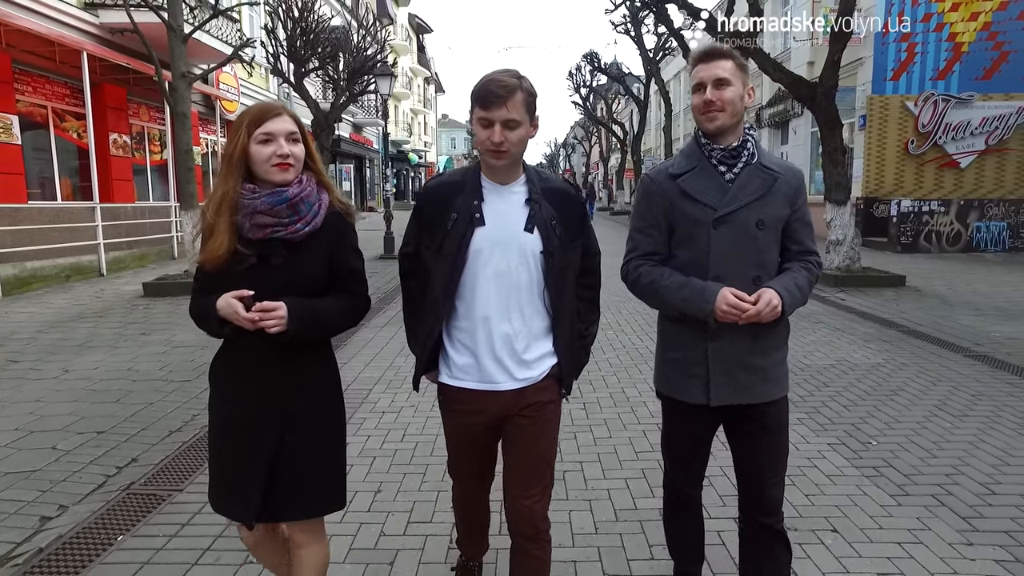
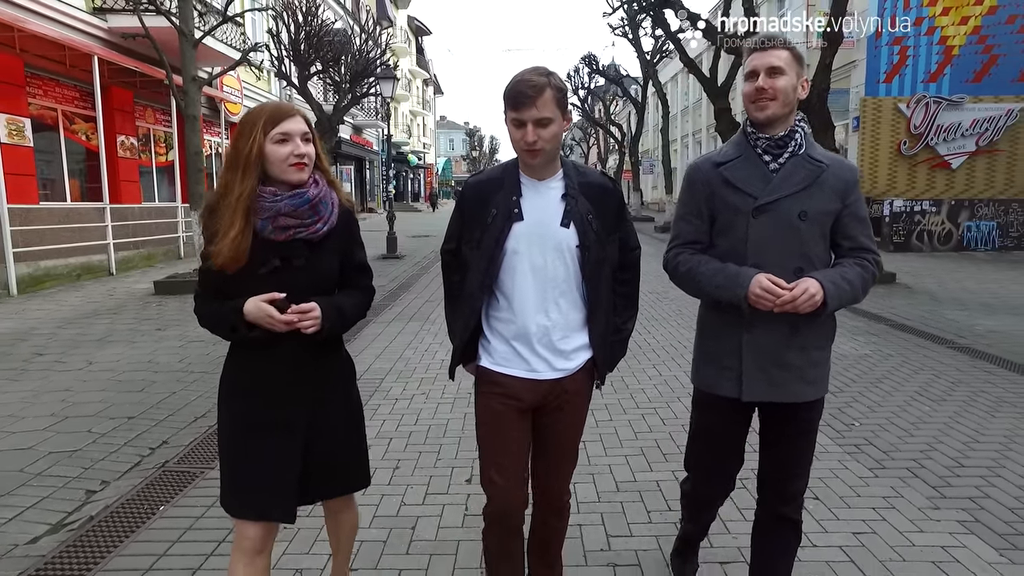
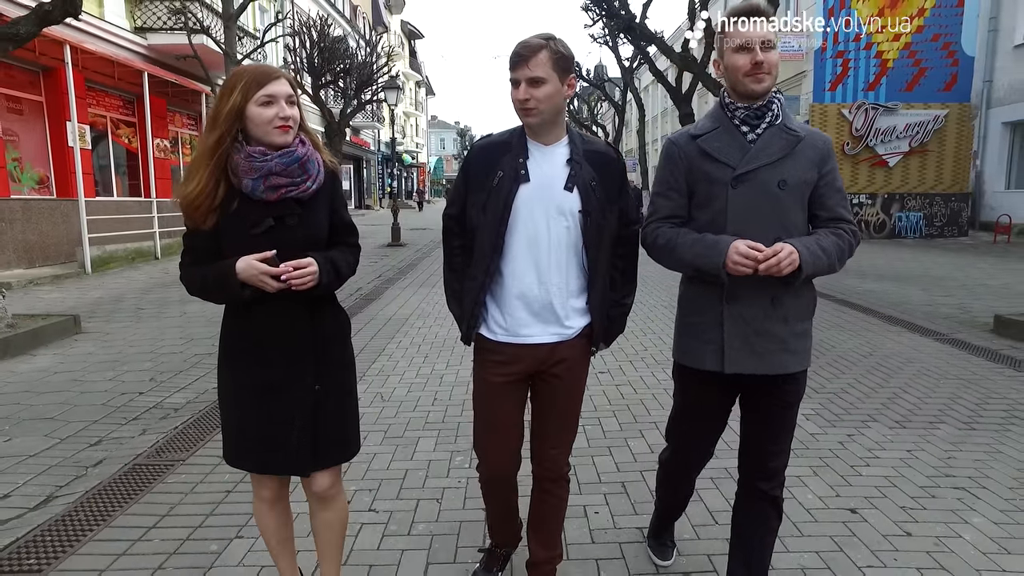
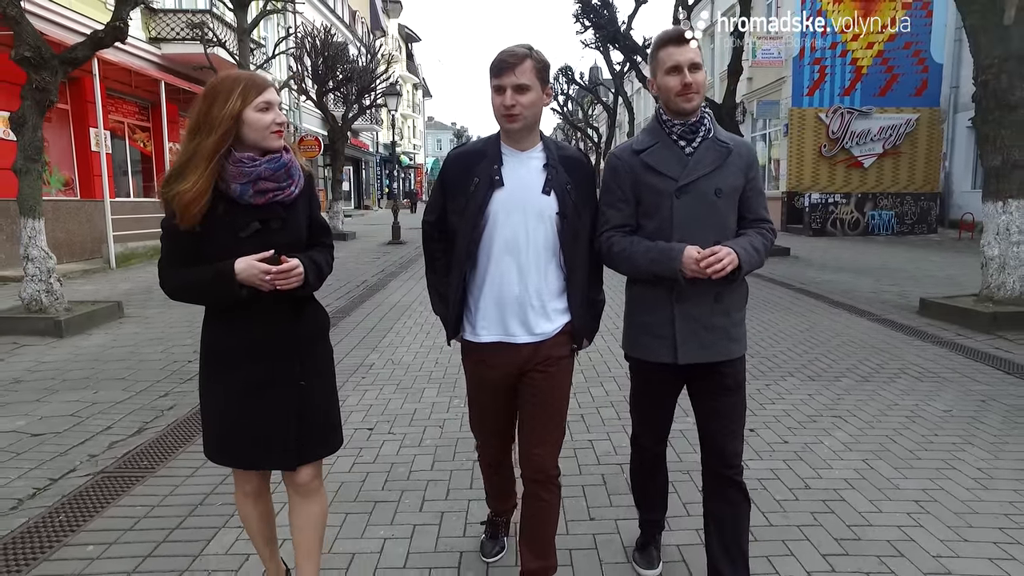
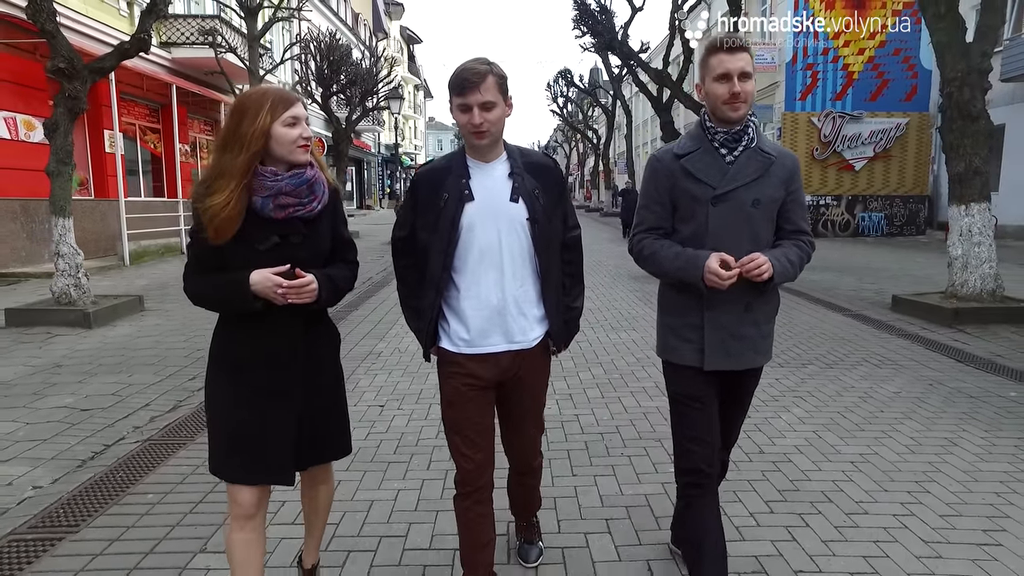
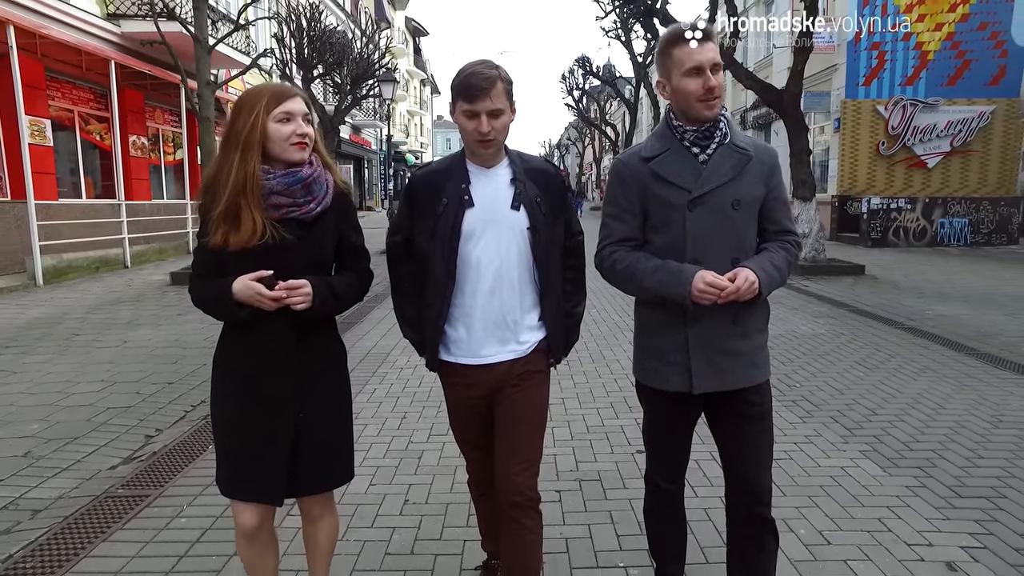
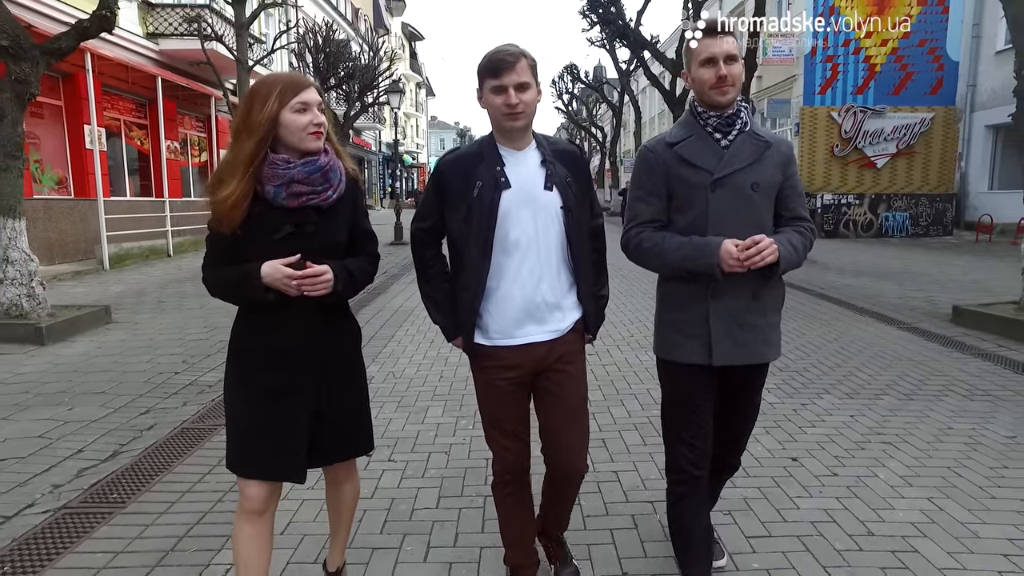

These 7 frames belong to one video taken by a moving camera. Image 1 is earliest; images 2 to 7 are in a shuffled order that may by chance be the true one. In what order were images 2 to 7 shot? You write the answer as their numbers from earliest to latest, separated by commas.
2, 6, 3, 7, 4, 5
